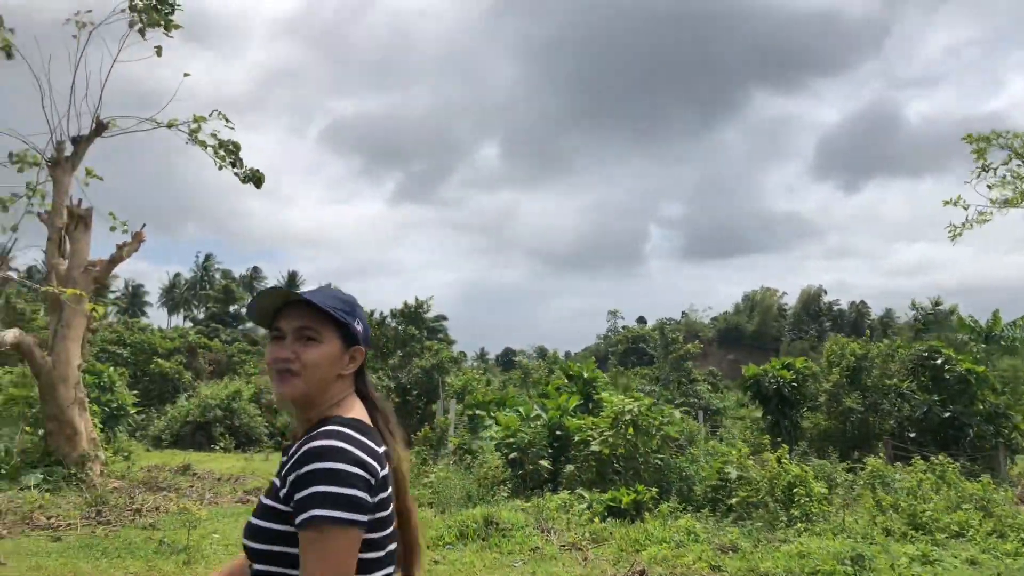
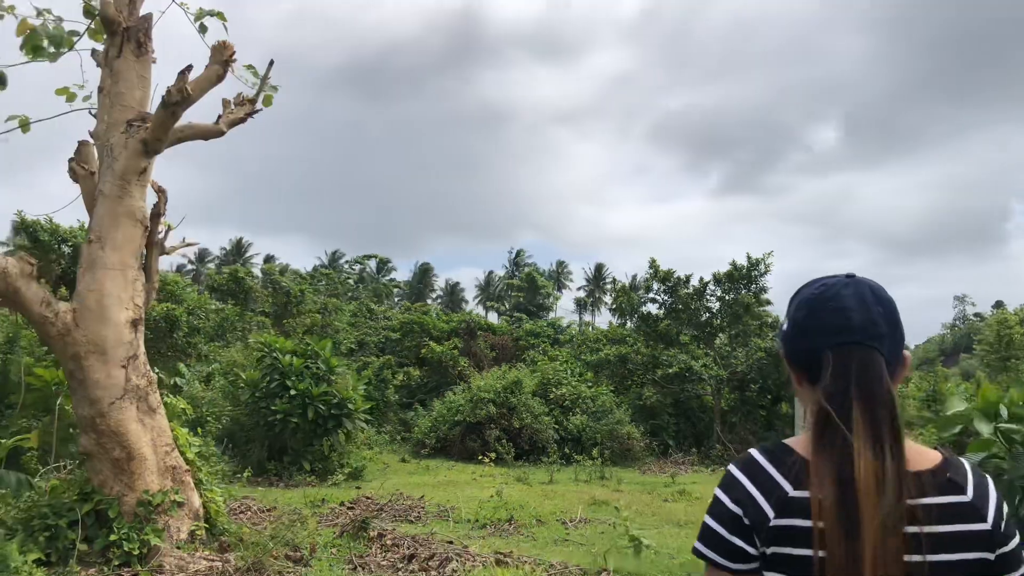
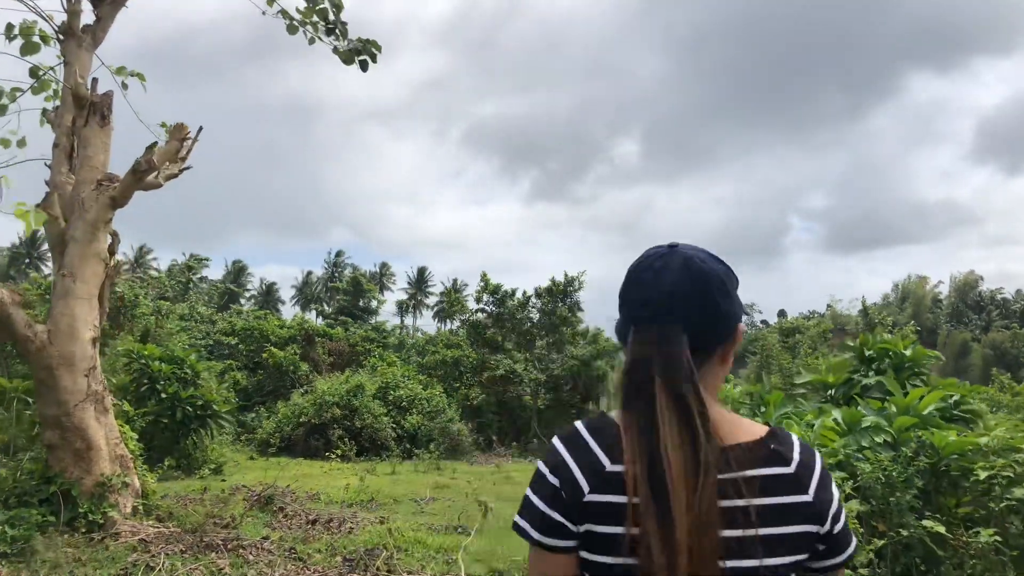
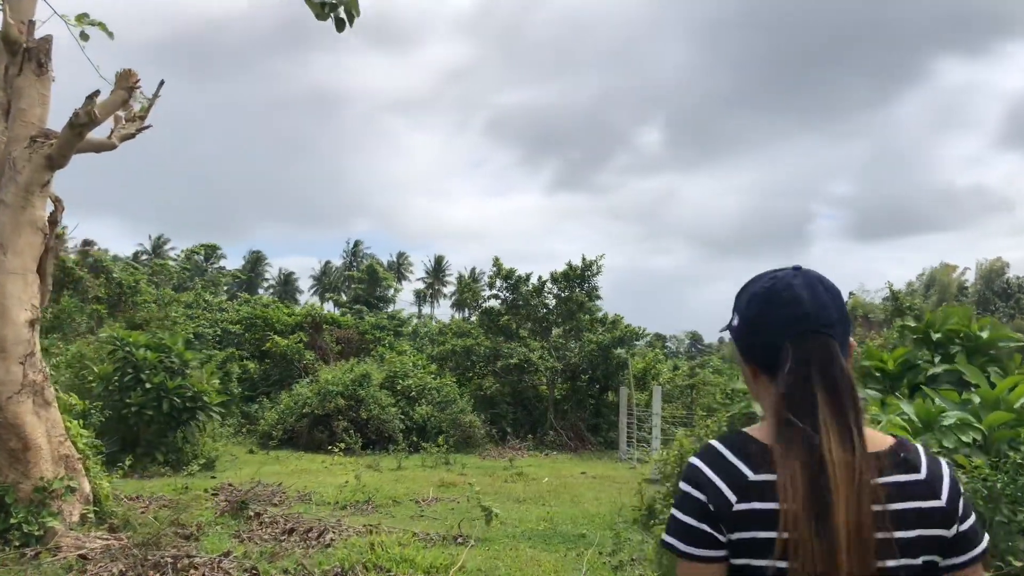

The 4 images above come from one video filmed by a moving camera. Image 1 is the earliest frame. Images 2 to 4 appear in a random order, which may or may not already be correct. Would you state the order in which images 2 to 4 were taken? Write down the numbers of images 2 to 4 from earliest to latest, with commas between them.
3, 4, 2
